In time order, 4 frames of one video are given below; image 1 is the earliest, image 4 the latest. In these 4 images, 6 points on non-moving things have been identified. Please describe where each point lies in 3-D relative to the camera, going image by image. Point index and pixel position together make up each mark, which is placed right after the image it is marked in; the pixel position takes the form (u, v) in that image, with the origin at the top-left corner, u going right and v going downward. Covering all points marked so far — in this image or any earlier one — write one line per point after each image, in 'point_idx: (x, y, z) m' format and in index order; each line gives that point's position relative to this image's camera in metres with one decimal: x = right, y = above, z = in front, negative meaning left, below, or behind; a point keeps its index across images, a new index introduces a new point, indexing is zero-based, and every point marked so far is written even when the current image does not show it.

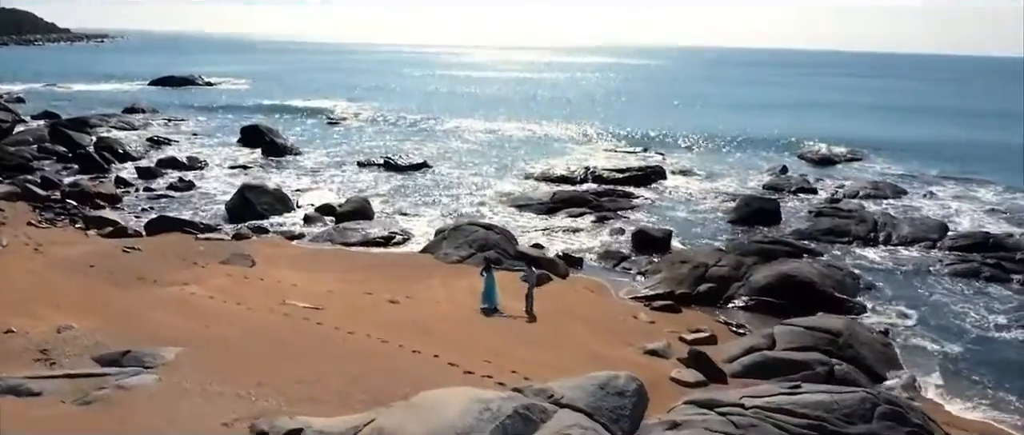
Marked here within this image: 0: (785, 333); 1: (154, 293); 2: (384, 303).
0: (+4.6, -1.9, +13.2) m
1: (-6.5, -1.4, +14.2) m
2: (-2.3, -1.6, +14.4) m
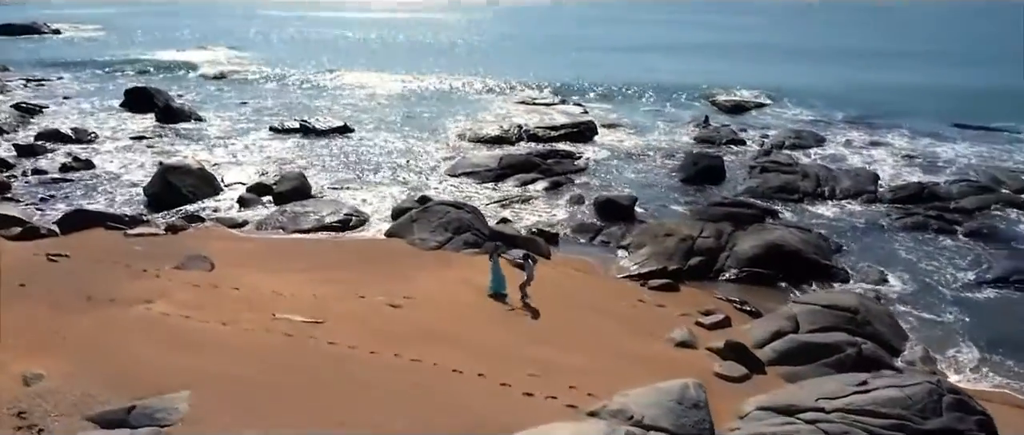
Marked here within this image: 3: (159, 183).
0: (+4.9, -1.6, +13.1) m
1: (-6.2, -1.5, +12.2) m
2: (-2.1, -1.5, +13.2) m
3: (-8.9, +0.9, +19.8) m
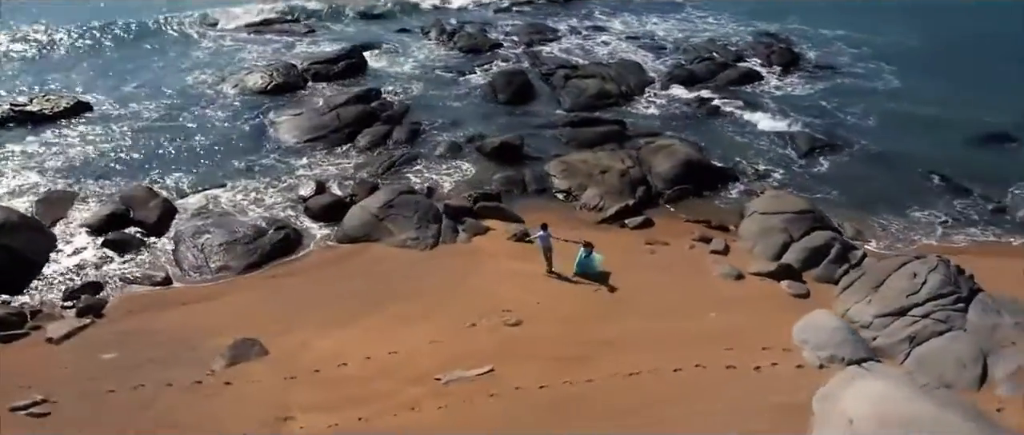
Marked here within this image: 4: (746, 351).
0: (+5.8, -0.1, +16.5) m
1: (-2.9, -3.0, +10.2) m
2: (-0.1, -1.8, +13.0) m
3: (-9.7, -0.7, +14.7) m
4: (+3.7, -2.1, +12.4) m
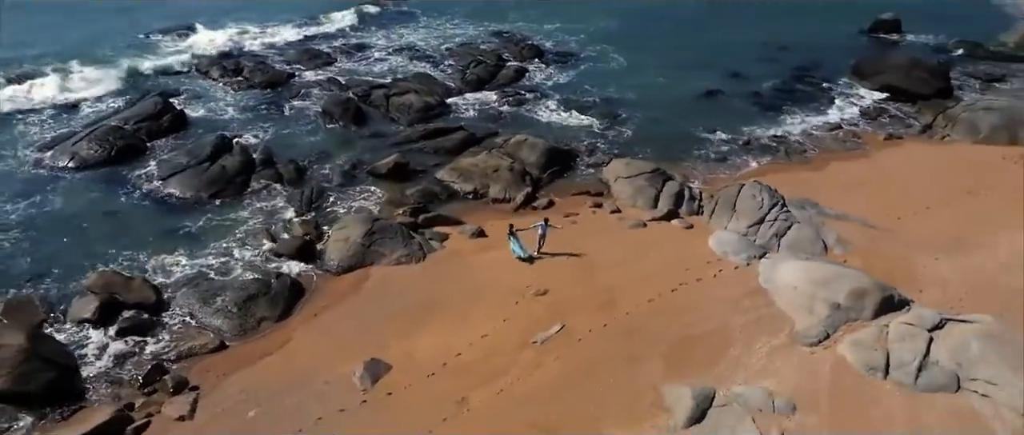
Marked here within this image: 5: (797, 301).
0: (+3.9, +1.1, +22.6) m
1: (-0.4, -3.5, +13.5) m
2: (+0.6, -1.8, +17.2) m
3: (-8.8, -2.8, +14.5) m
4: (+4.3, -1.2, +18.2) m
5: (+5.8, -1.6, +16.1) m
